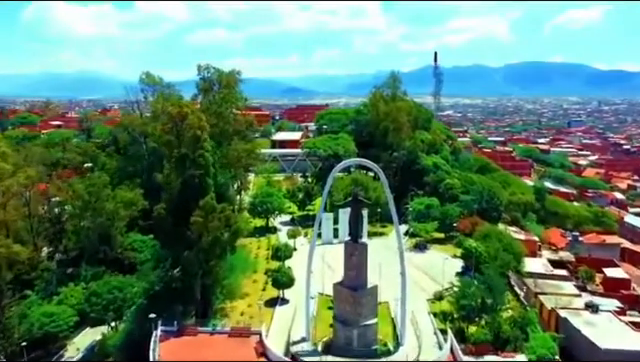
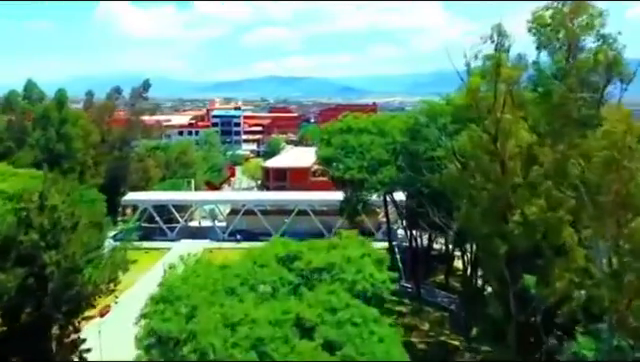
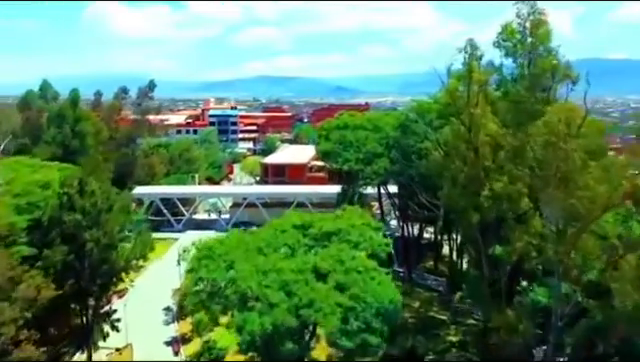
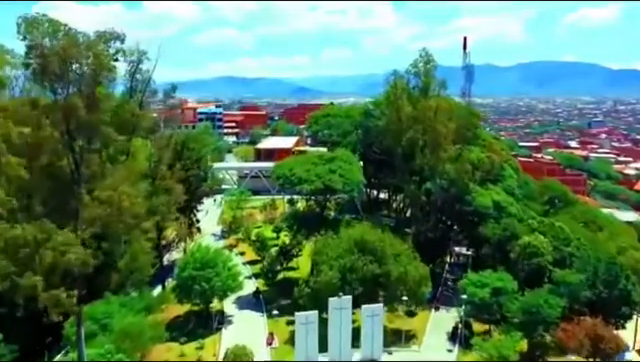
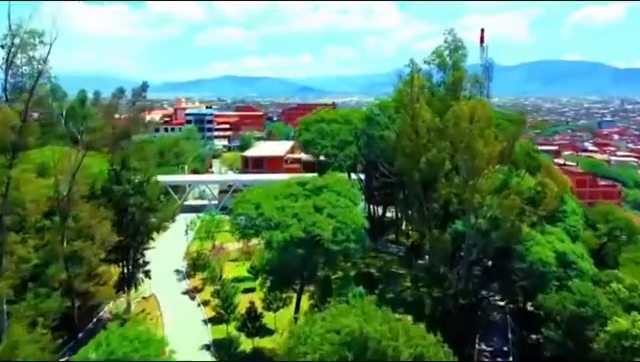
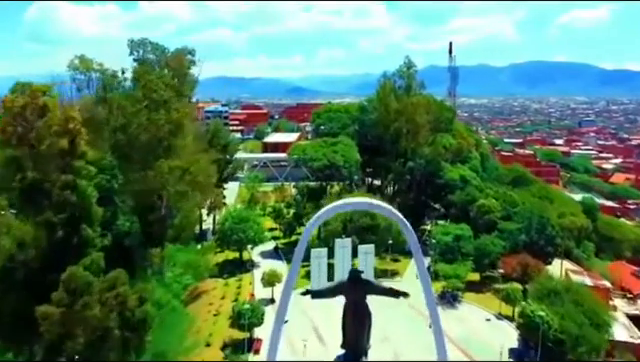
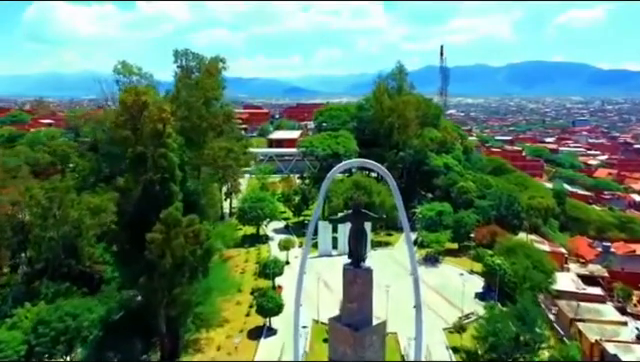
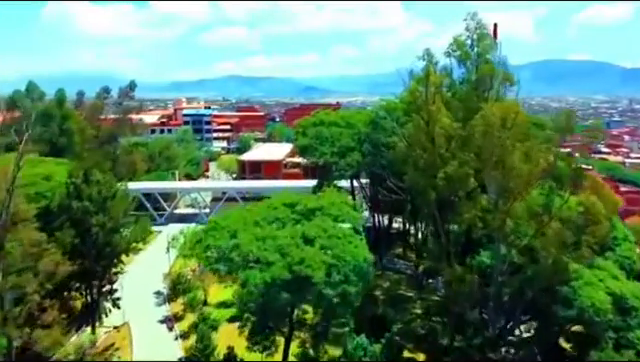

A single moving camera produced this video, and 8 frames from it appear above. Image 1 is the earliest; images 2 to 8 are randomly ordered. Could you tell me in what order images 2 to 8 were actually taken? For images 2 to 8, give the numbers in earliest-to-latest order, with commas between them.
7, 6, 4, 5, 8, 3, 2
